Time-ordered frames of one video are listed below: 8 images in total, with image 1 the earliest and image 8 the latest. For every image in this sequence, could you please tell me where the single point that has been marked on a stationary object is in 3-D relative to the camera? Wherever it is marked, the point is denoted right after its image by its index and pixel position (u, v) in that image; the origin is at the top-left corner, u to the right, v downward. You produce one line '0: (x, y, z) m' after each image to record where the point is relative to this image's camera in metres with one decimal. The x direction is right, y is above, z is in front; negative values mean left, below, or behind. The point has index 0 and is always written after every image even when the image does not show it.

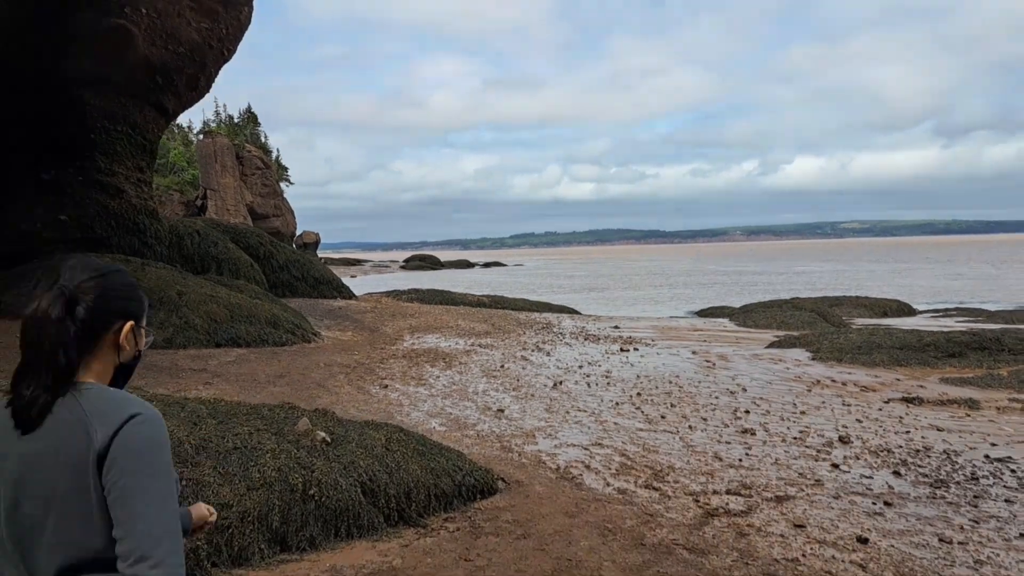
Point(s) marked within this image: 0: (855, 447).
0: (+3.8, -1.8, +9.2) m
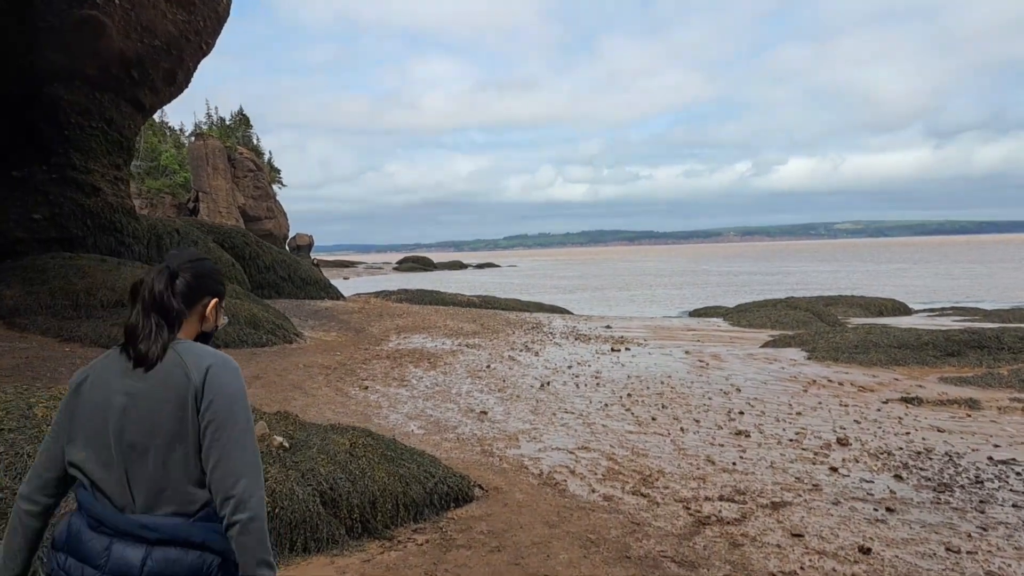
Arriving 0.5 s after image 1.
0: (+3.6, -1.7, +8.8) m
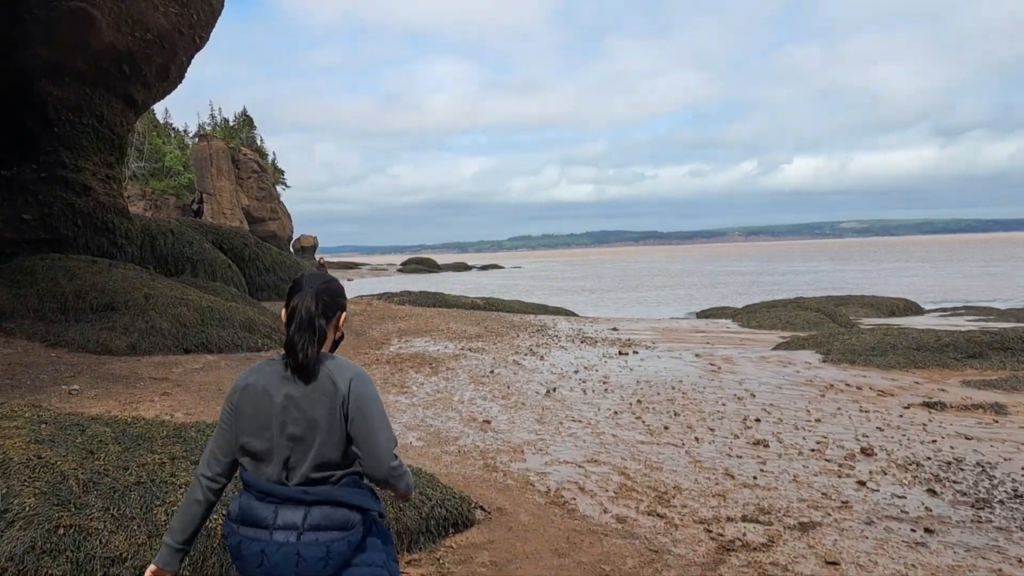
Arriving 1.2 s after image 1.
0: (+3.7, -1.7, +8.3) m
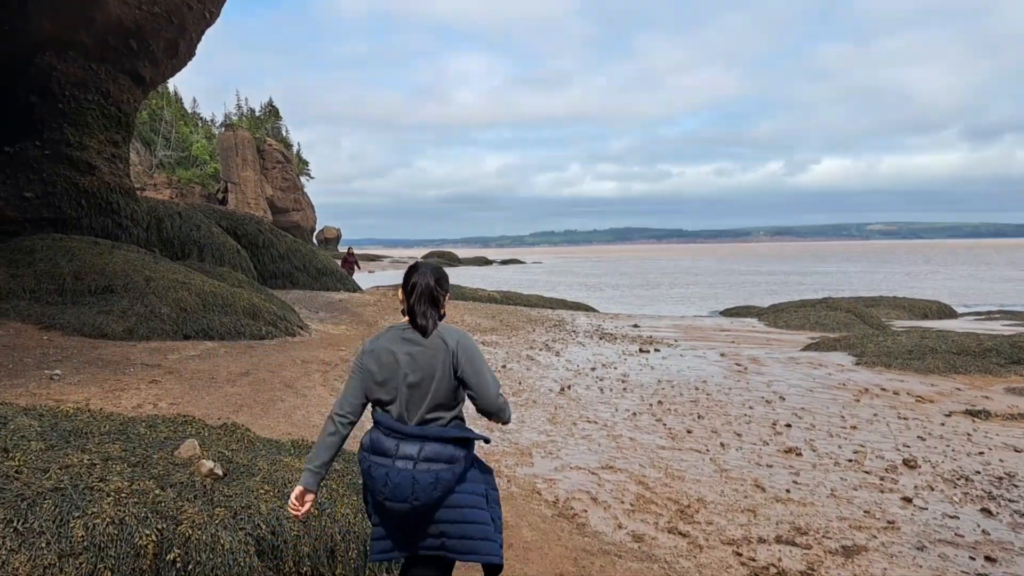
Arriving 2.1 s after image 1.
0: (+3.7, -1.7, +7.5) m
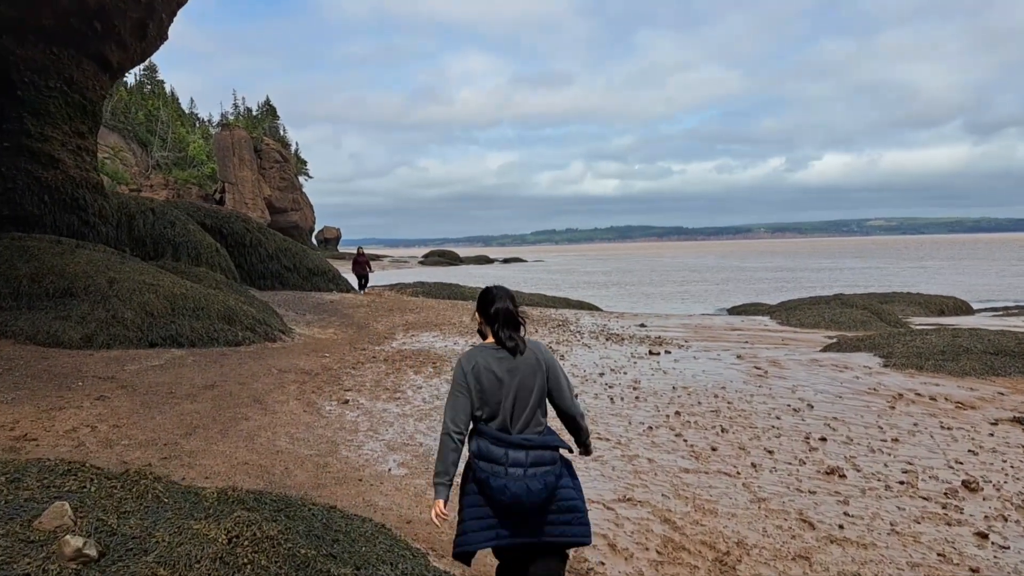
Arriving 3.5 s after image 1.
0: (+3.7, -1.6, +6.5) m
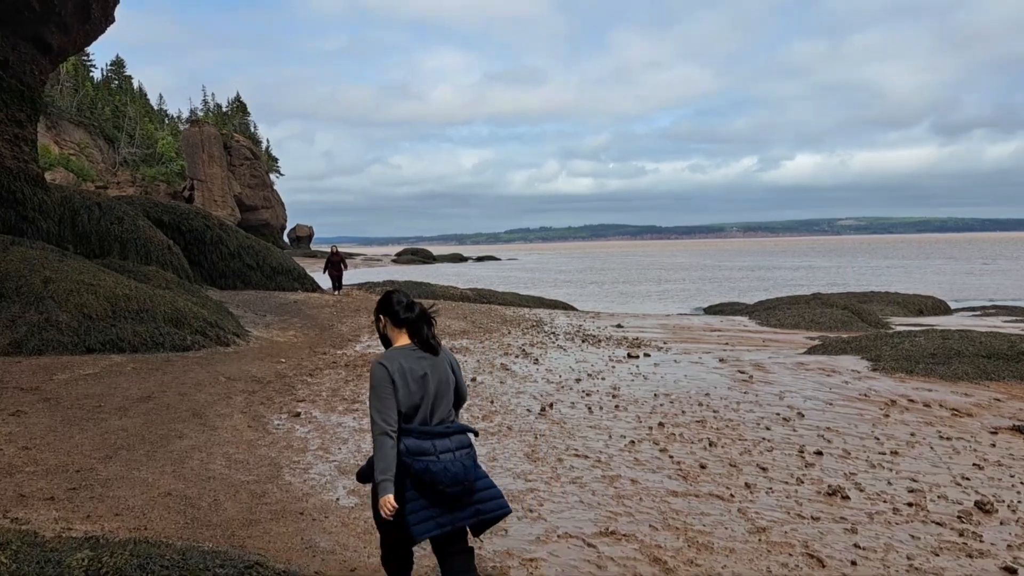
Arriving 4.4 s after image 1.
0: (+3.5, -1.7, +5.9) m
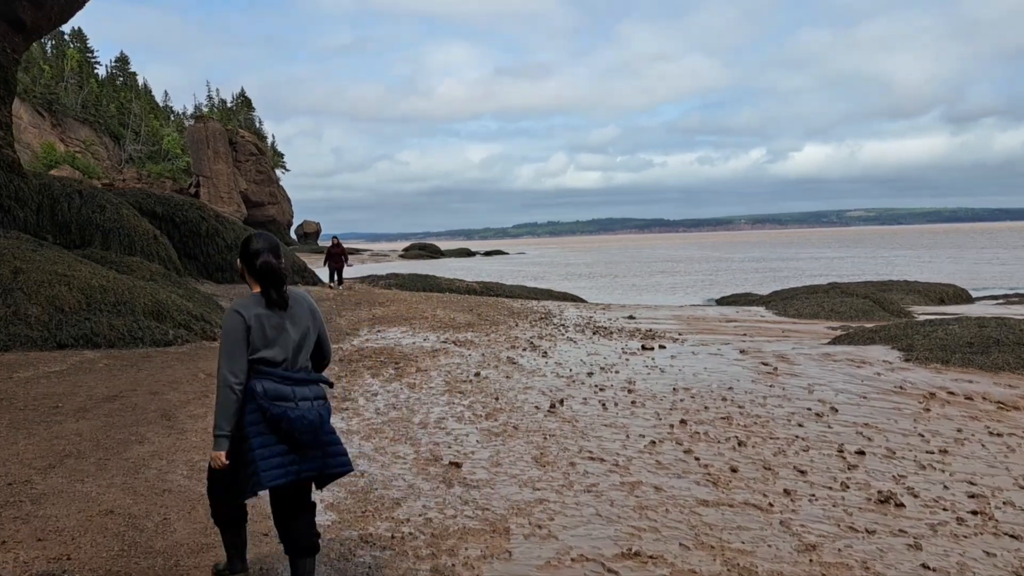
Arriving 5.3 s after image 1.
0: (+3.5, -1.5, +5.1) m
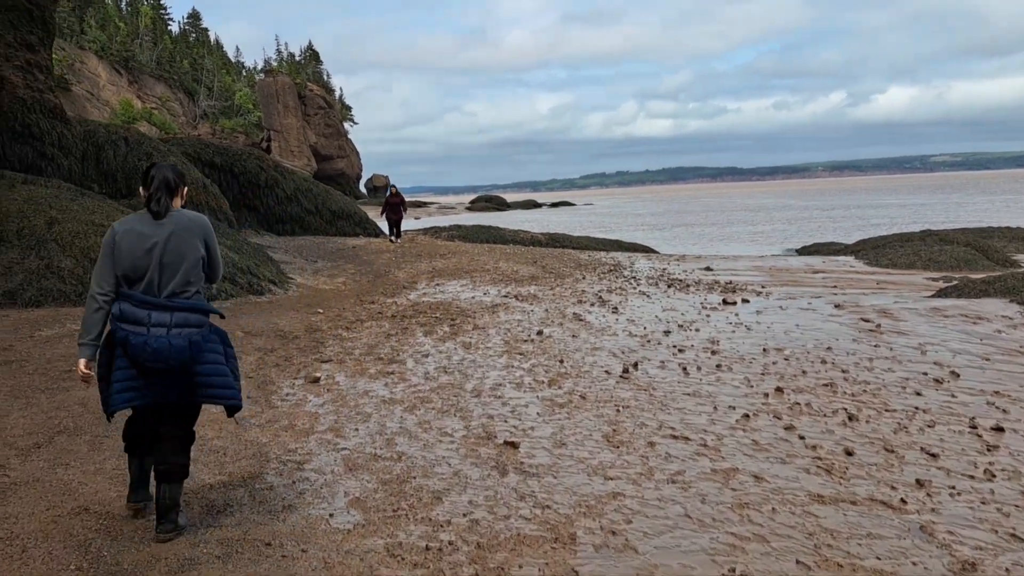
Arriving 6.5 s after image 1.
0: (+3.9, -1.2, +3.9) m
